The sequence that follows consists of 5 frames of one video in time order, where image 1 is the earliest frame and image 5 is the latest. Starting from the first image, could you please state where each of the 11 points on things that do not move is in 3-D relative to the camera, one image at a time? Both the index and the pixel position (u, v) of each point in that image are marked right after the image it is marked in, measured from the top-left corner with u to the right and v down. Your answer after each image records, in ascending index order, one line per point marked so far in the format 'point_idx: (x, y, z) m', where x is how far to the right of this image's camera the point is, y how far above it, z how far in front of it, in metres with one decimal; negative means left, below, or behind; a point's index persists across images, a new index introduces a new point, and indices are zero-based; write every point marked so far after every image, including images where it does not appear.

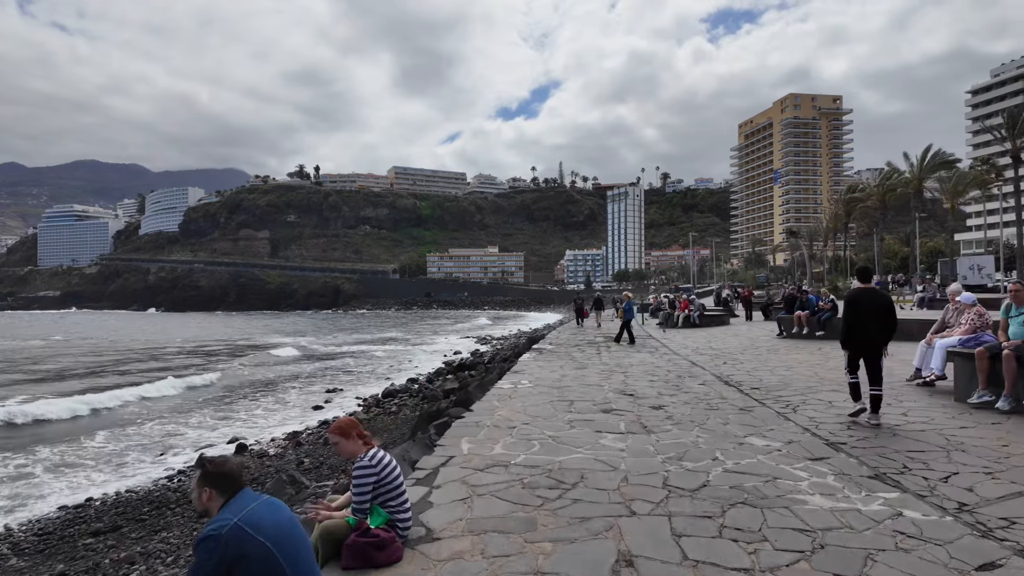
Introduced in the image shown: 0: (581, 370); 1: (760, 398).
0: (+0.9, -1.1, +7.2) m
1: (+2.3, -1.0, +5.2) m
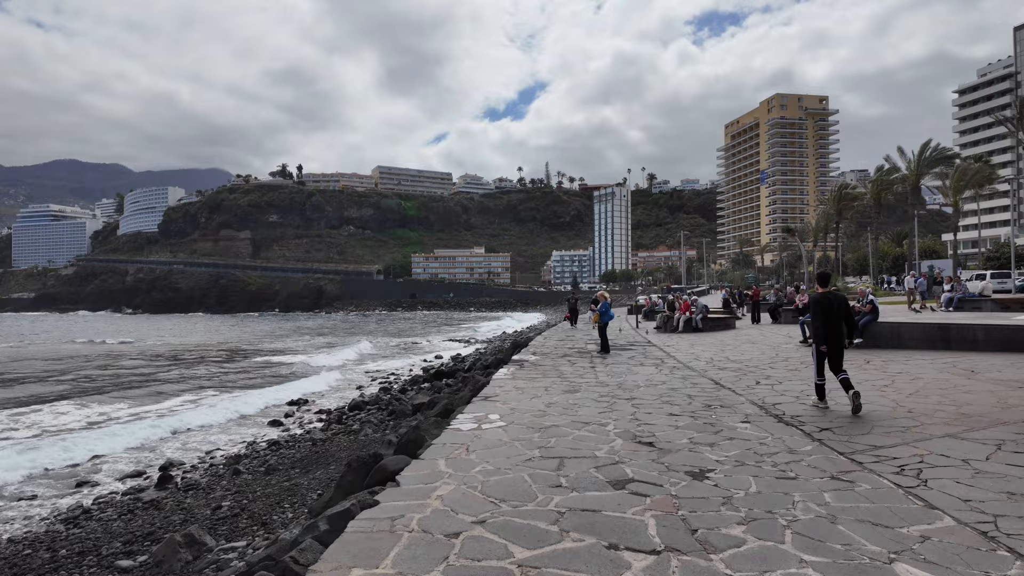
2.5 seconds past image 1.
0: (+0.6, -1.0, +5.4) m
1: (+2.0, -1.0, +3.4) m
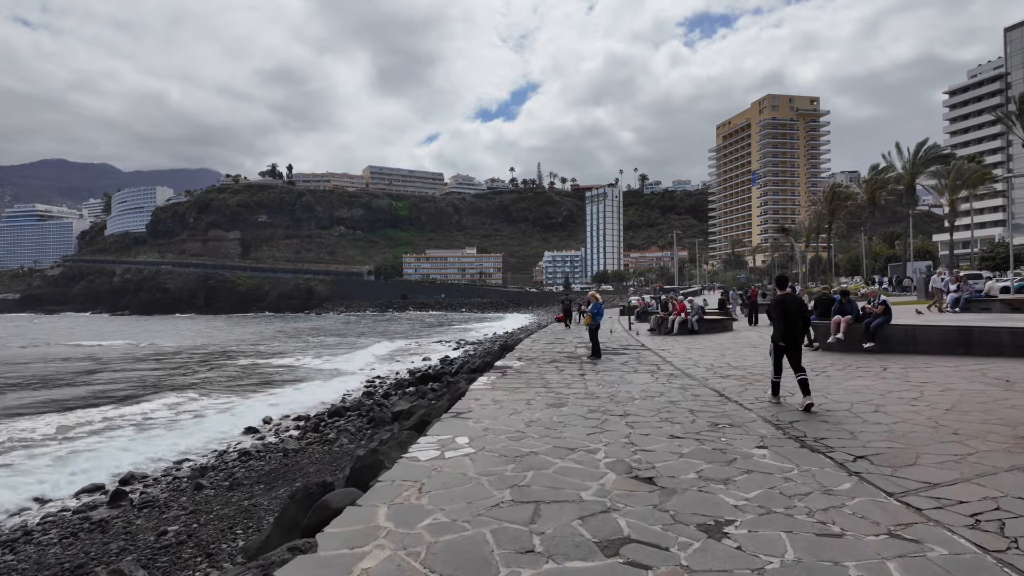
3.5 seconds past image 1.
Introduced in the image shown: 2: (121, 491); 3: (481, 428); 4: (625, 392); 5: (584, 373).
0: (+0.4, -1.0, +4.7) m
1: (+1.8, -1.0, +2.8) m
2: (-6.3, -3.3, +9.0) m
3: (-0.2, -1.0, +4.1) m
4: (+1.1, -1.0, +5.5) m
5: (+0.9, -1.1, +7.0) m
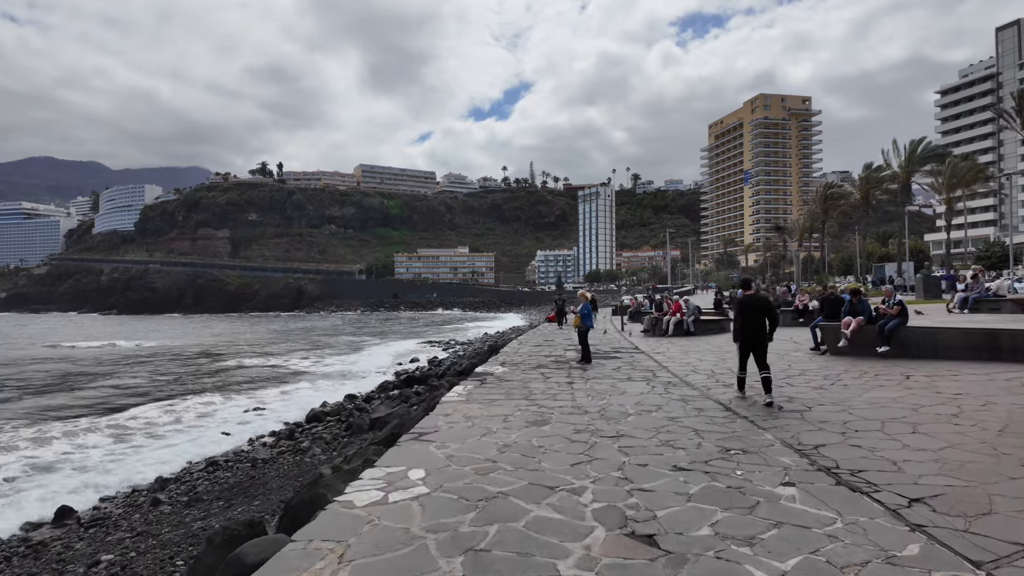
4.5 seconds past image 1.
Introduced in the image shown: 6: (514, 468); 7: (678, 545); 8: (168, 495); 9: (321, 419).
0: (+0.2, -1.0, +4.0) m
1: (+1.7, -1.0, +2.1) m
2: (-6.6, -3.3, +8.2) m
3: (-0.4, -1.0, +3.4) m
4: (+0.9, -1.0, +4.8) m
5: (+0.7, -1.1, +6.3) m
6: (0.0, -1.0, +3.1) m
7: (+0.6, -1.0, +2.1) m
8: (-5.5, -3.3, +8.9) m
9: (-4.5, -3.1, +13.1) m
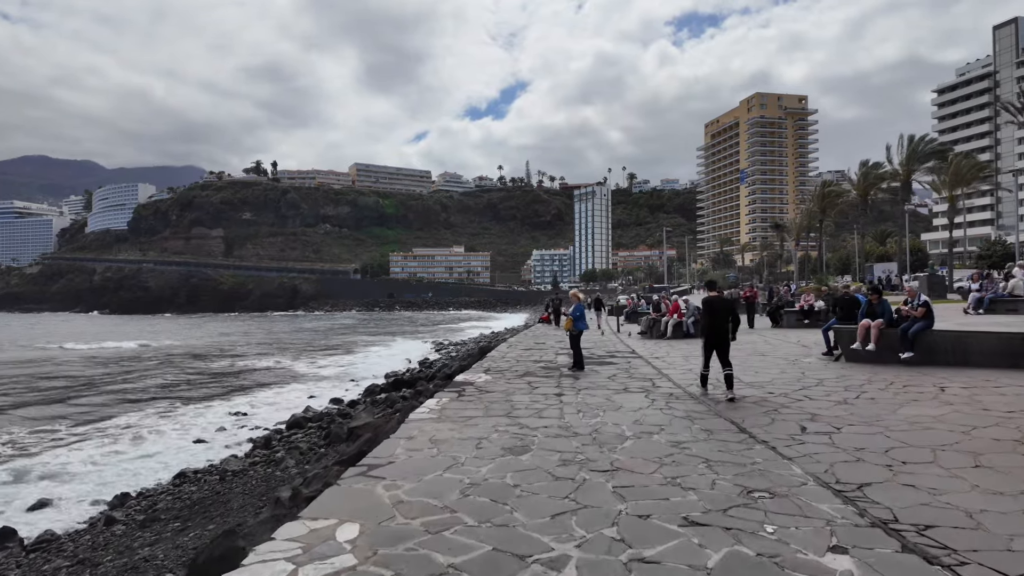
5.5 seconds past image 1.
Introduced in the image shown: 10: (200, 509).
0: (0.0, -1.0, +3.3) m
1: (+1.5, -1.0, +1.4) m
2: (-6.8, -3.3, +7.5) m
3: (-0.6, -1.0, +2.7) m
4: (+0.7, -1.0, +4.1) m
5: (+0.5, -1.0, +5.6) m
6: (-0.1, -1.0, +2.4) m
7: (+0.5, -1.0, +1.4) m
8: (-5.7, -3.3, +8.2) m
9: (-4.7, -3.1, +12.4) m
10: (-4.4, -3.1, +7.9) m
